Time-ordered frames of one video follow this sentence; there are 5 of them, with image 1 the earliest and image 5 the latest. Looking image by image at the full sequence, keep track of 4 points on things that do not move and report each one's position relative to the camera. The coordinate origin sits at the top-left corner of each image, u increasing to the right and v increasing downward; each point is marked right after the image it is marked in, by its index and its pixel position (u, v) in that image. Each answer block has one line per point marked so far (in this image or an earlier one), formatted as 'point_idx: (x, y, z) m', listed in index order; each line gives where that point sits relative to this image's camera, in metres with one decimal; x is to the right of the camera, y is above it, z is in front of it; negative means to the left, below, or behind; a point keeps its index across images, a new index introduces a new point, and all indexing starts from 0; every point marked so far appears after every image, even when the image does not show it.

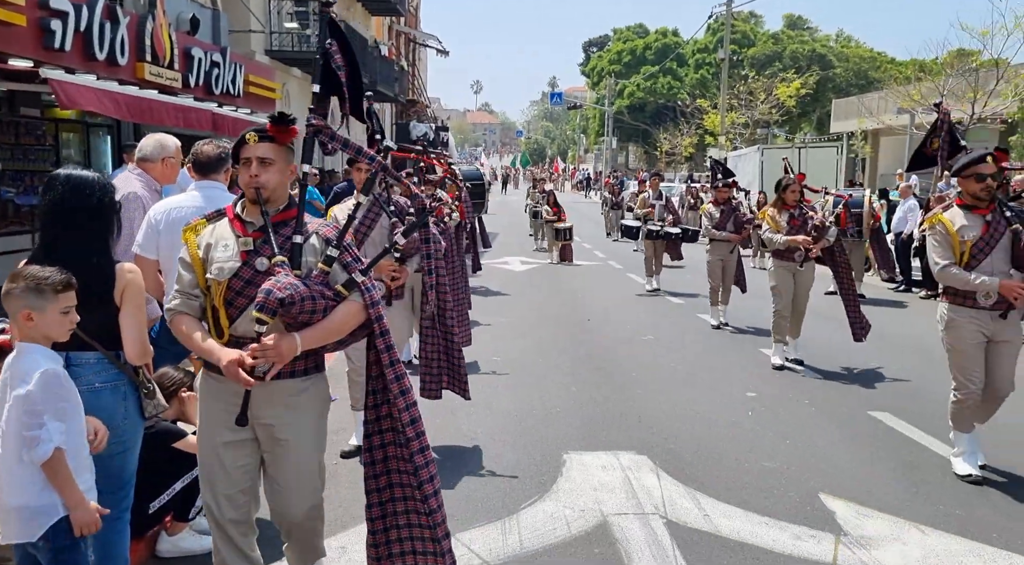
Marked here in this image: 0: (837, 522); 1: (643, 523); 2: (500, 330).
0: (+1.6, -1.2, +4.5) m
1: (+0.6, -1.2, +4.6) m
2: (-0.2, -0.6, +12.0) m
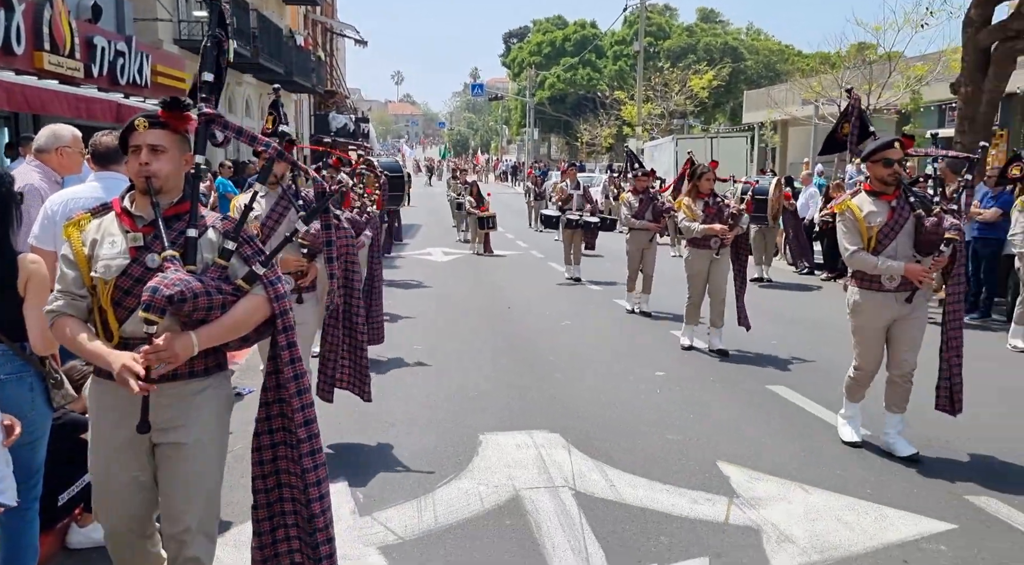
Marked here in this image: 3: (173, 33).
0: (+1.1, -1.1, +4.8) m
1: (+0.2, -1.1, +4.8) m
2: (-1.2, -0.5, +12.2) m
3: (-7.2, +5.3, +19.7) m
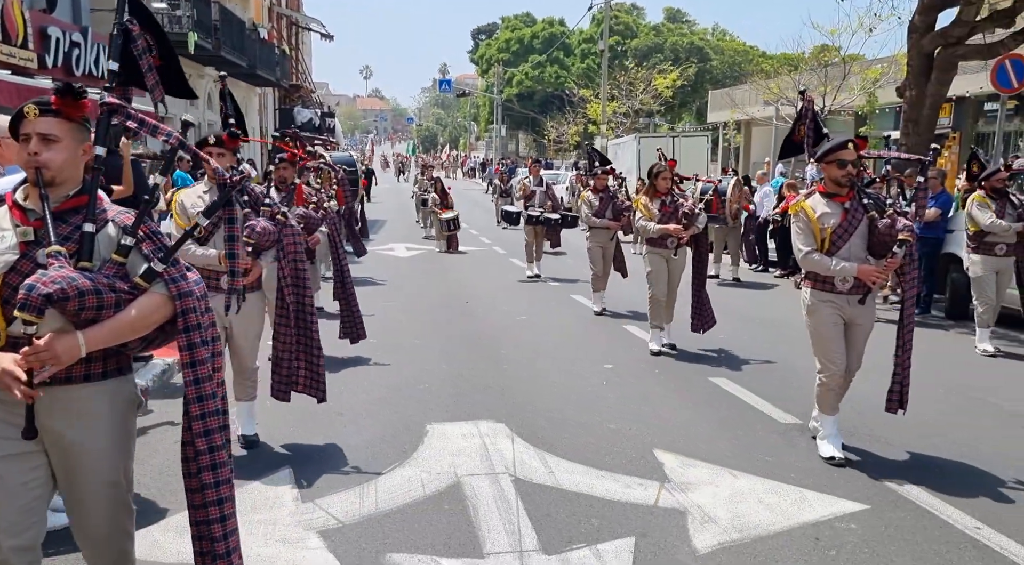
0: (+0.8, -1.0, +5.0) m
1: (-0.1, -1.1, +4.9) m
2: (-1.8, -0.4, +12.2) m
3: (-7.9, +5.4, +19.5) m
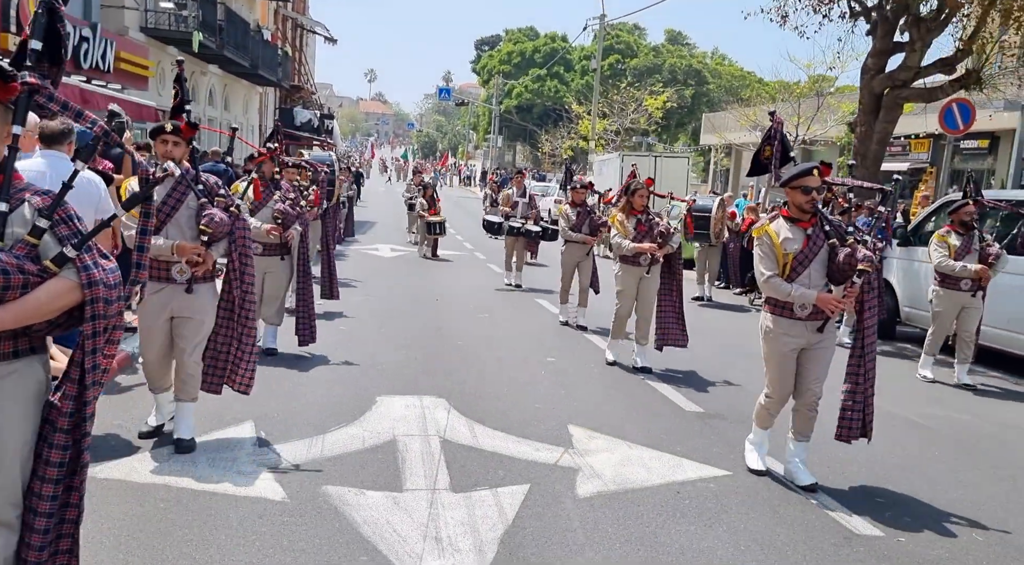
0: (+0.4, -1.0, +5.9) m
1: (-0.6, -1.0, +5.8) m
2: (-2.2, -0.3, +13.1) m
3: (-8.1, +5.7, +20.4) m
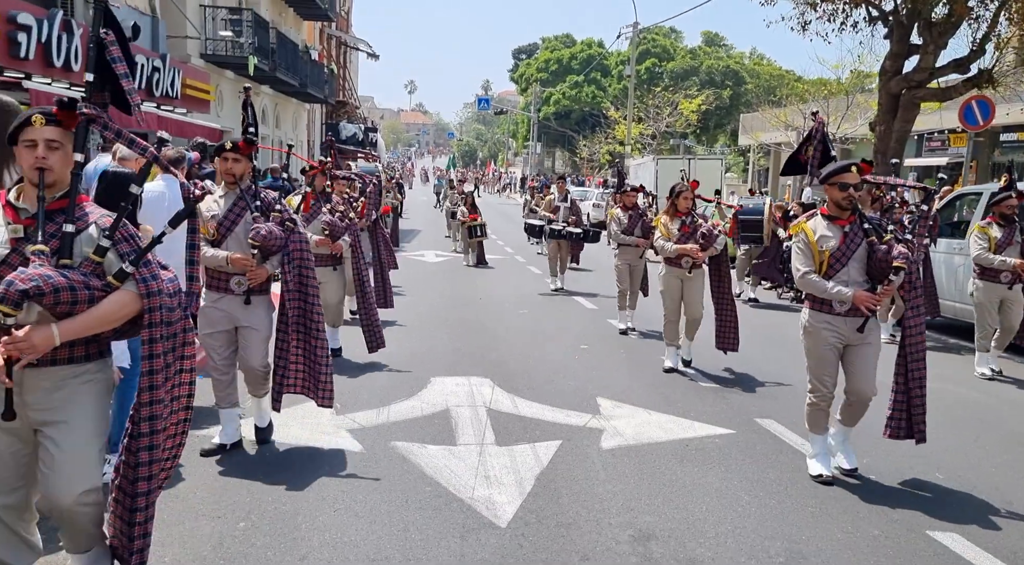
0: (+0.6, -0.9, +6.8) m
1: (-0.3, -0.9, +6.8) m
2: (-1.6, -0.4, +14.2) m
3: (-7.3, +5.5, +21.8) m
